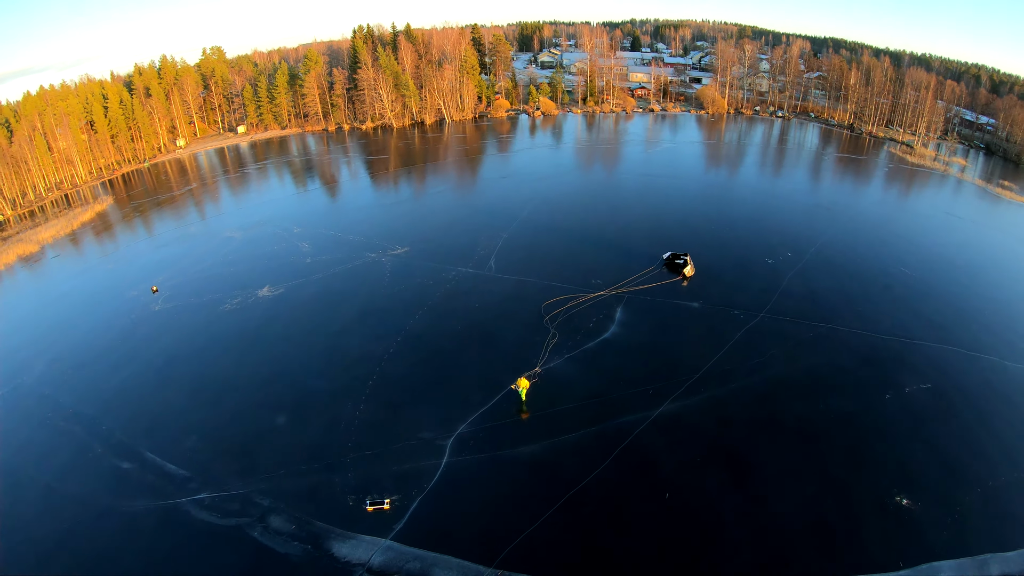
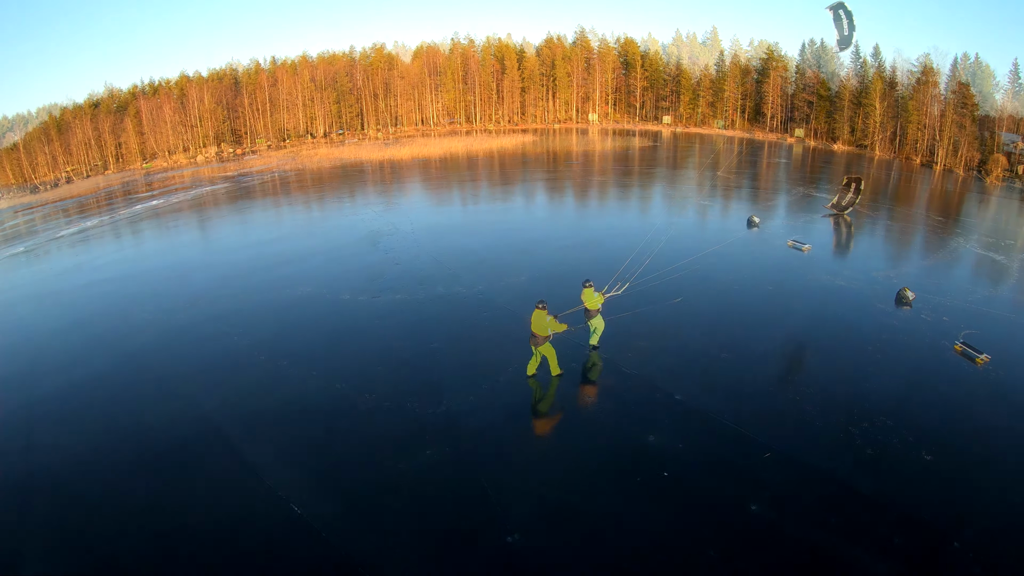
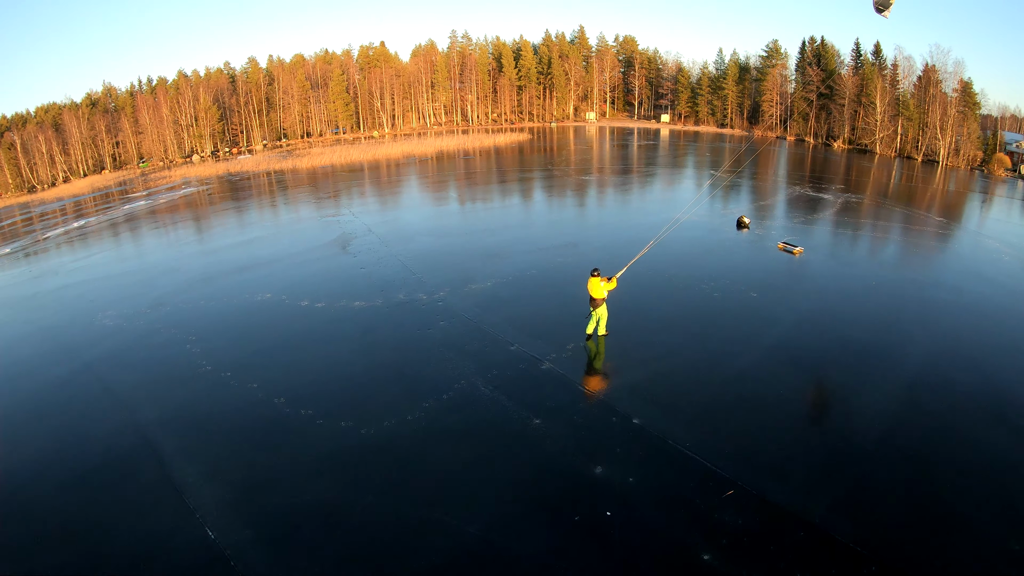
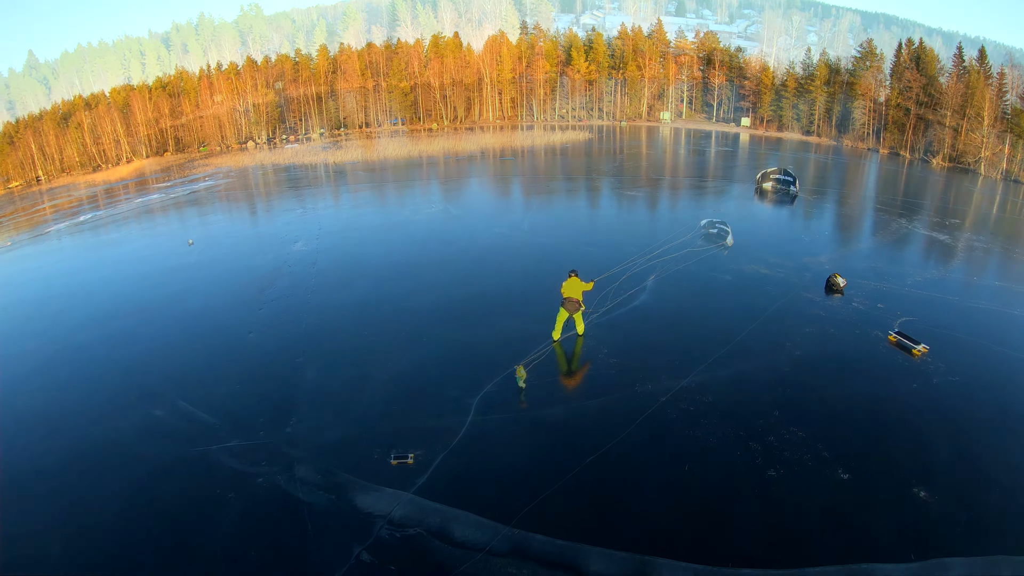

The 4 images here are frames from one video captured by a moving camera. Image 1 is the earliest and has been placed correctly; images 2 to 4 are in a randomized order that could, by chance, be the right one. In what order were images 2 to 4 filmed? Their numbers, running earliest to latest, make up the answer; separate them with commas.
4, 2, 3
